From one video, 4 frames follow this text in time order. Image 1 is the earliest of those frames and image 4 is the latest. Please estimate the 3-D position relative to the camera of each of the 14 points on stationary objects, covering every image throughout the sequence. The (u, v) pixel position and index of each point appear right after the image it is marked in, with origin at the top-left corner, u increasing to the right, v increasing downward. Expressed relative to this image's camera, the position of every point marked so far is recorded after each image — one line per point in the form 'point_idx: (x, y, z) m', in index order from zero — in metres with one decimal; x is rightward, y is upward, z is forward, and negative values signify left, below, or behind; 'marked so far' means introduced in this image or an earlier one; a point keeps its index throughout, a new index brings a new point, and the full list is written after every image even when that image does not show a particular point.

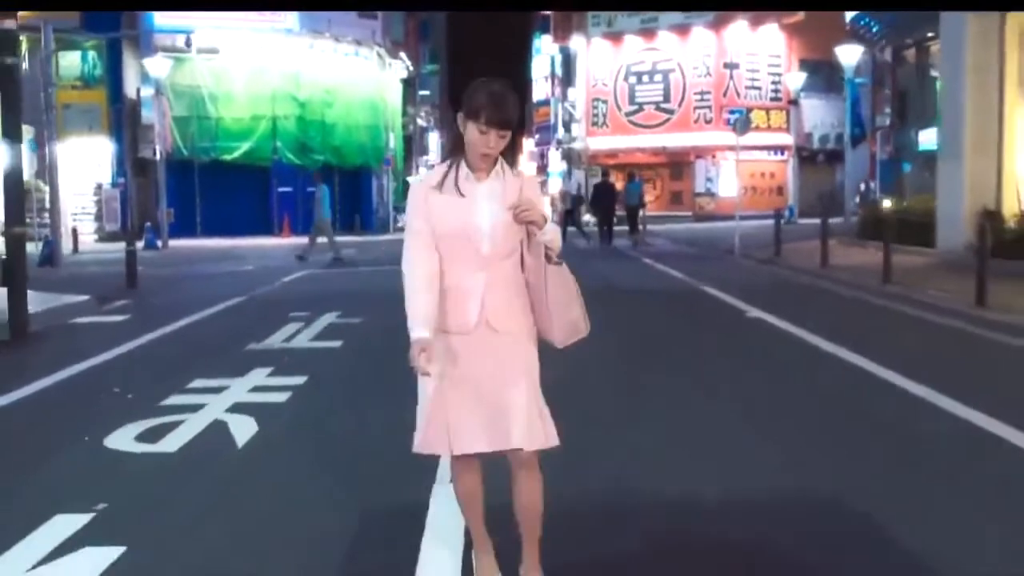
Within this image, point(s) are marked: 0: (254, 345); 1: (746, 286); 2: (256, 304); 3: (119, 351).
0: (-3.0, -0.7, +11.9) m
1: (+4.3, +0.1, +19.3) m
2: (-4.1, -0.3, +16.0) m
3: (-4.6, -0.8, +11.7) m
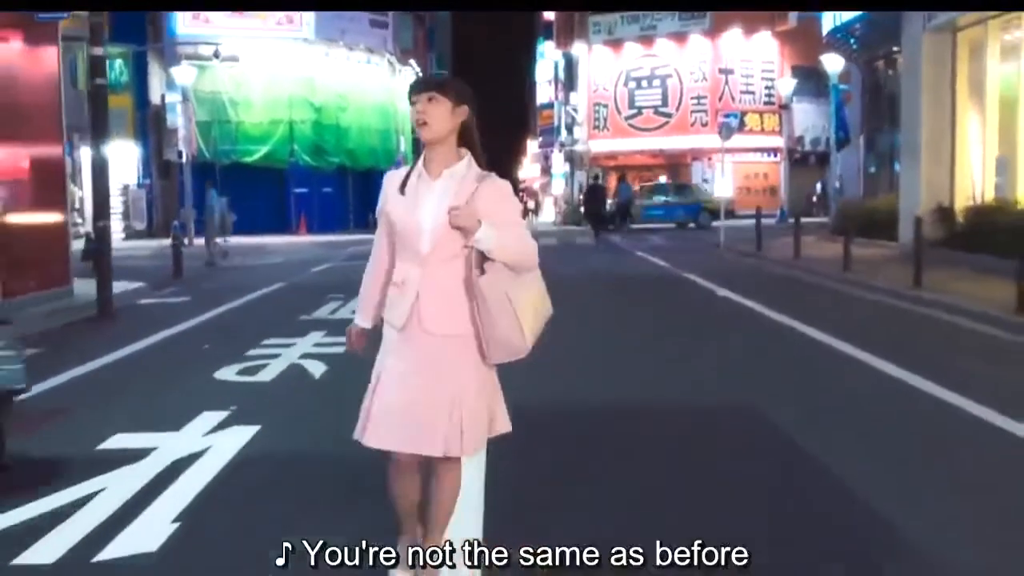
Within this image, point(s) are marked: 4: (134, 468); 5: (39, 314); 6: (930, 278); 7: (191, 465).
0: (-2.9, -0.4, +14.2) m
1: (+4.4, +0.3, +21.6) m
2: (-4.0, -0.1, +18.3) m
3: (-4.6, -0.5, +14.0) m
4: (-2.5, -1.1, +6.9) m
5: (-6.8, -0.4, +14.8) m
6: (+7.2, +0.2, +17.6) m
7: (-2.1, -1.1, +6.8) m
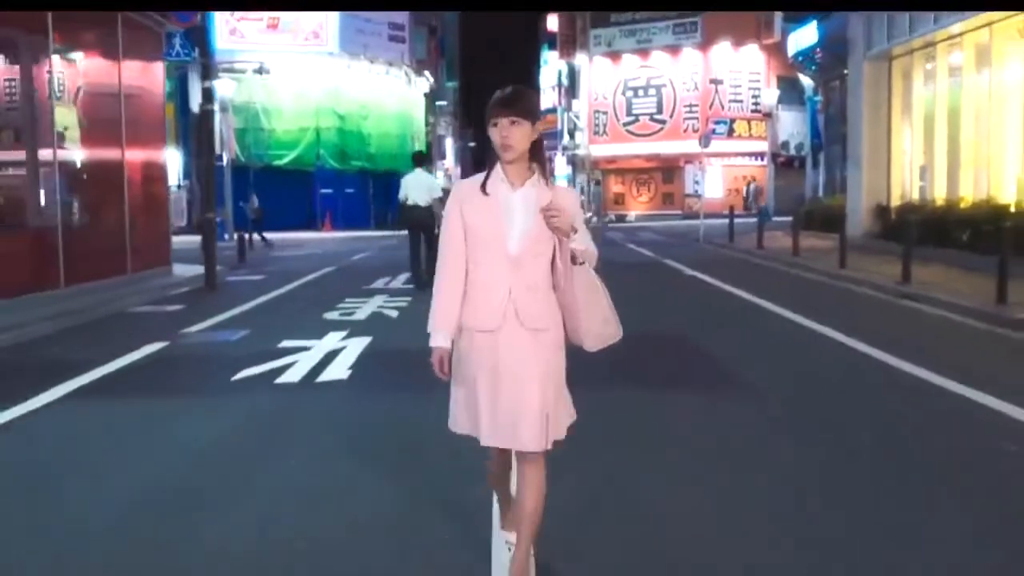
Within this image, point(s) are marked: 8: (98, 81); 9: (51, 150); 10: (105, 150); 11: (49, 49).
0: (-2.7, 0.0, +18.5) m
1: (+4.7, +0.7, +25.9) m
2: (-3.8, +0.3, +22.6) m
3: (-4.3, -0.1, +18.4) m
4: (-2.3, -0.7, +11.2) m
5: (-6.6, 0.0, +19.2) m
6: (+7.4, +0.6, +21.8) m
7: (-1.9, -0.7, +11.1) m
8: (-8.0, +4.1, +19.8) m
9: (-8.0, +2.4, +17.8) m
10: (-7.9, +2.7, +19.9) m
11: (-8.0, +4.2, +17.8) m
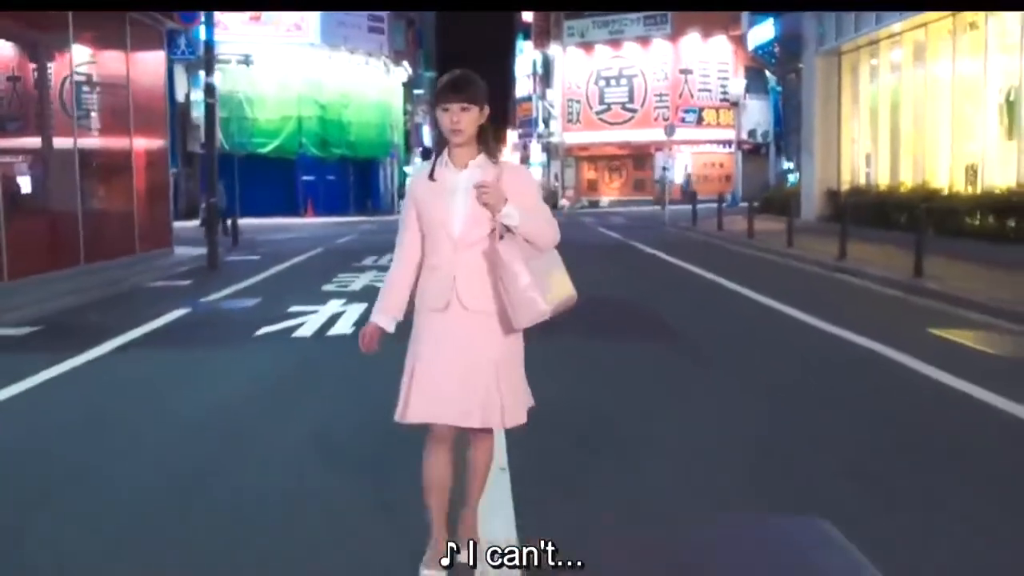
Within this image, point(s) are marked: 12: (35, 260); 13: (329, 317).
0: (-3.1, +0.4, +20.3) m
1: (+4.0, +1.2, +27.8) m
2: (-4.3, +0.8, +24.3) m
3: (-4.8, +0.3, +20.0) m
4: (-2.6, -0.4, +12.9) m
5: (-7.0, +0.5, +20.8) m
6: (+6.9, +1.1, +23.8) m
7: (-2.2, -0.4, +12.9) m
8: (-8.5, +4.5, +21.4) m
9: (-8.4, +2.8, +19.3) m
10: (-8.4, +3.1, +21.4) m
11: (-8.5, +4.6, +19.4) m
12: (-8.4, +0.5, +18.0) m
13: (-2.4, -0.4, +12.7) m
